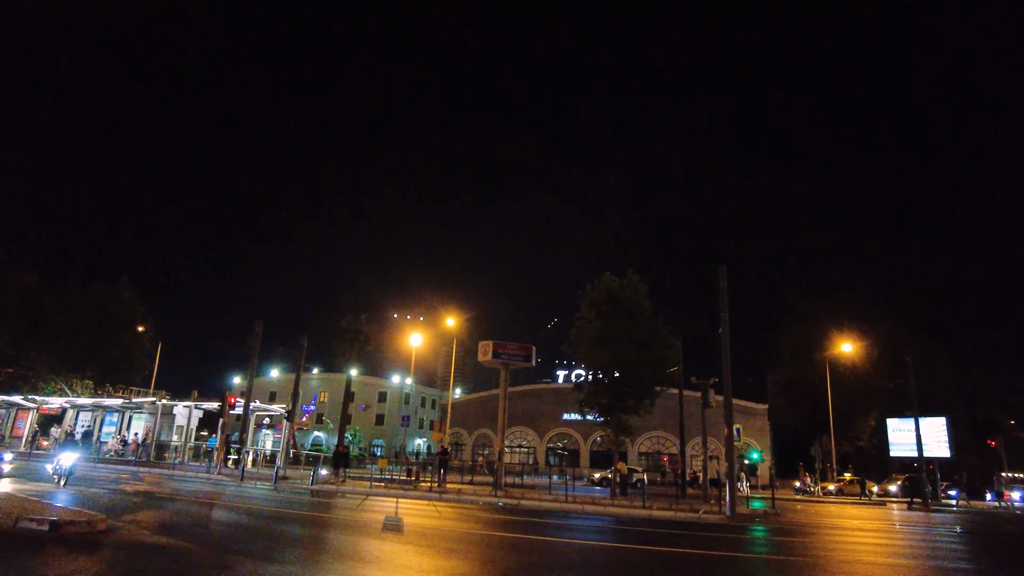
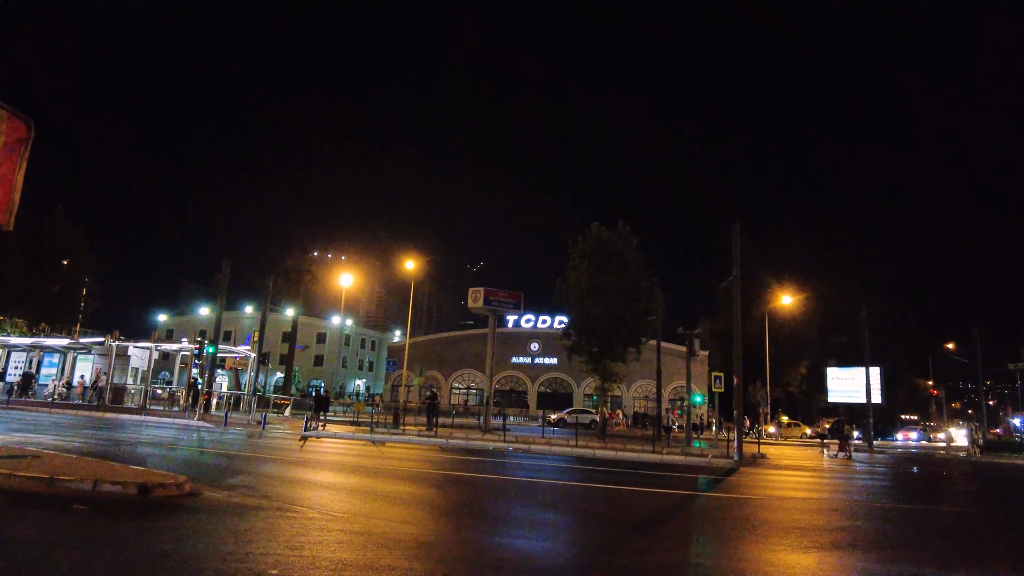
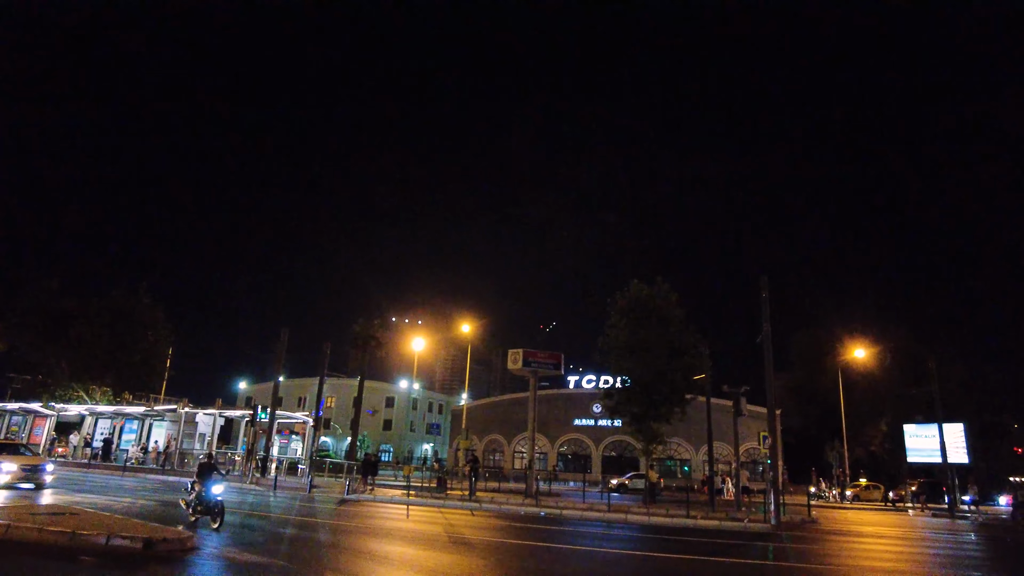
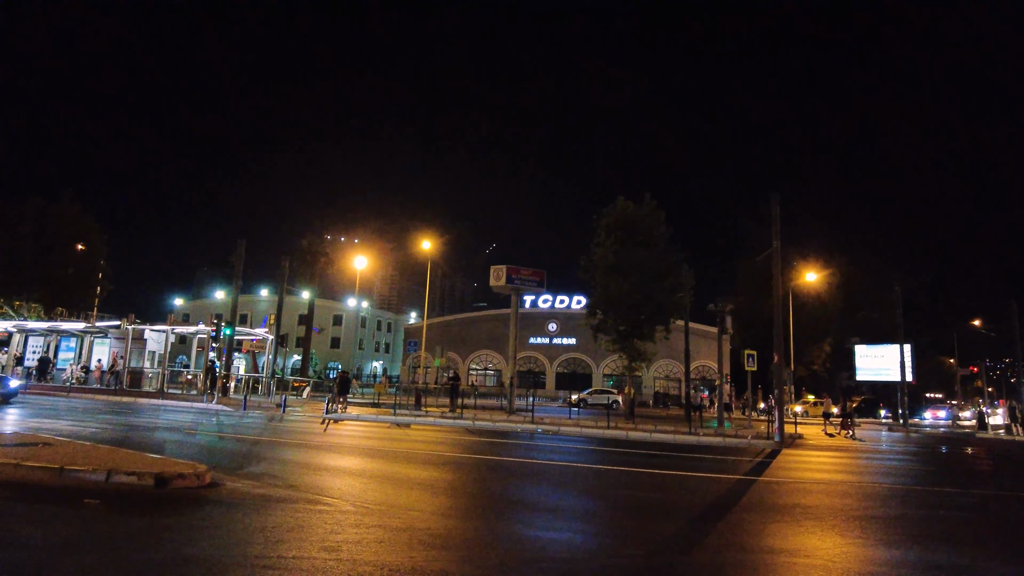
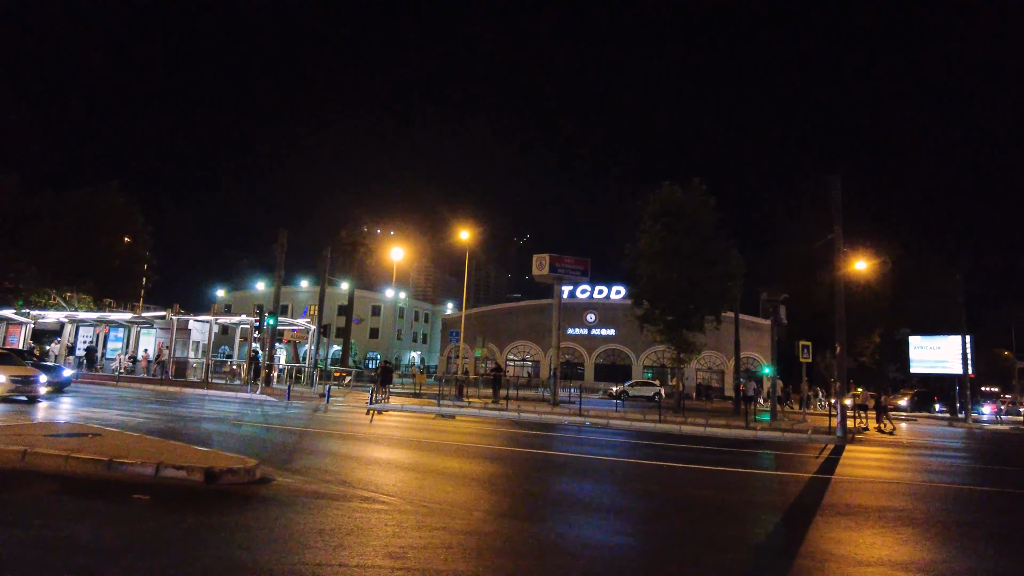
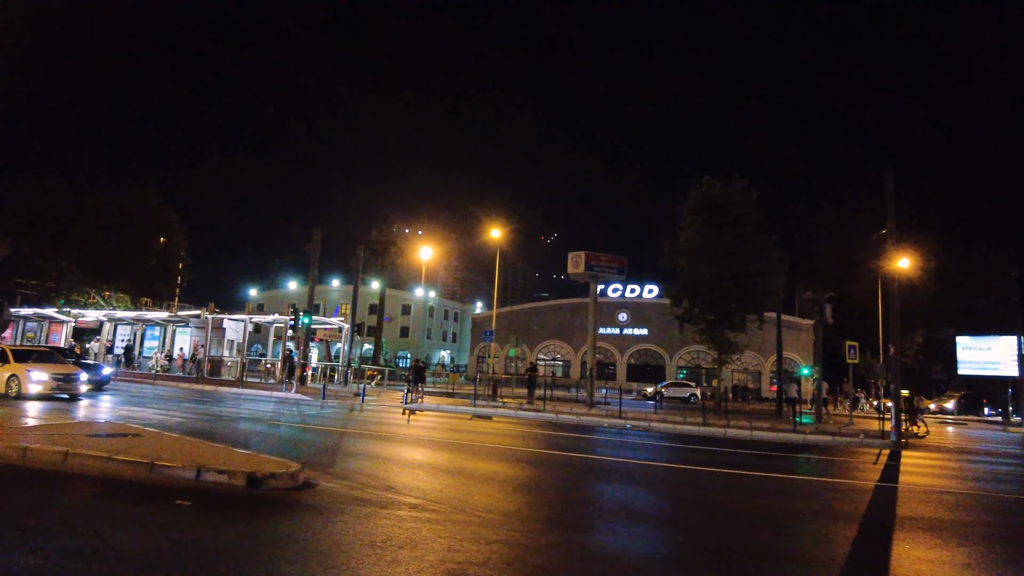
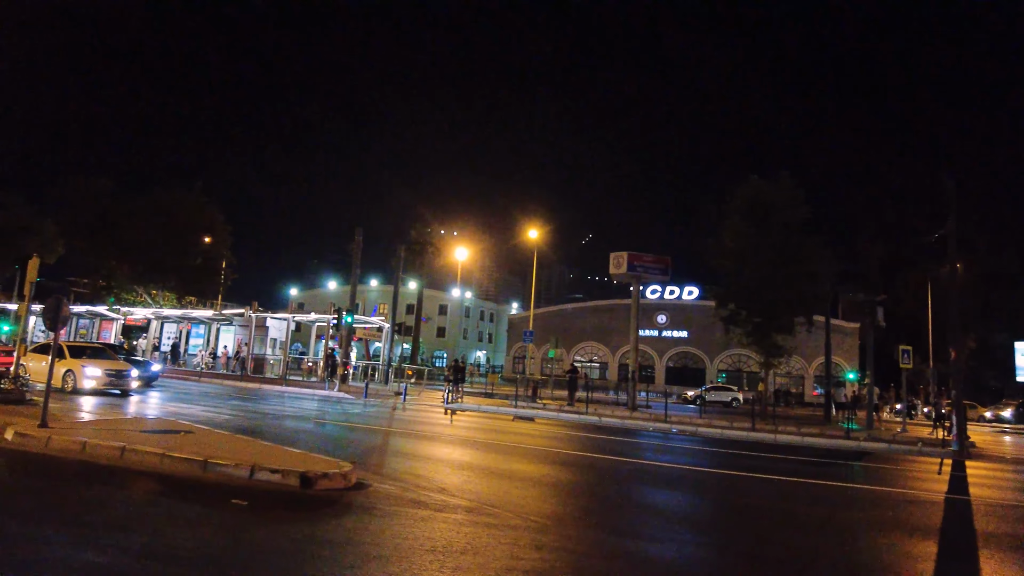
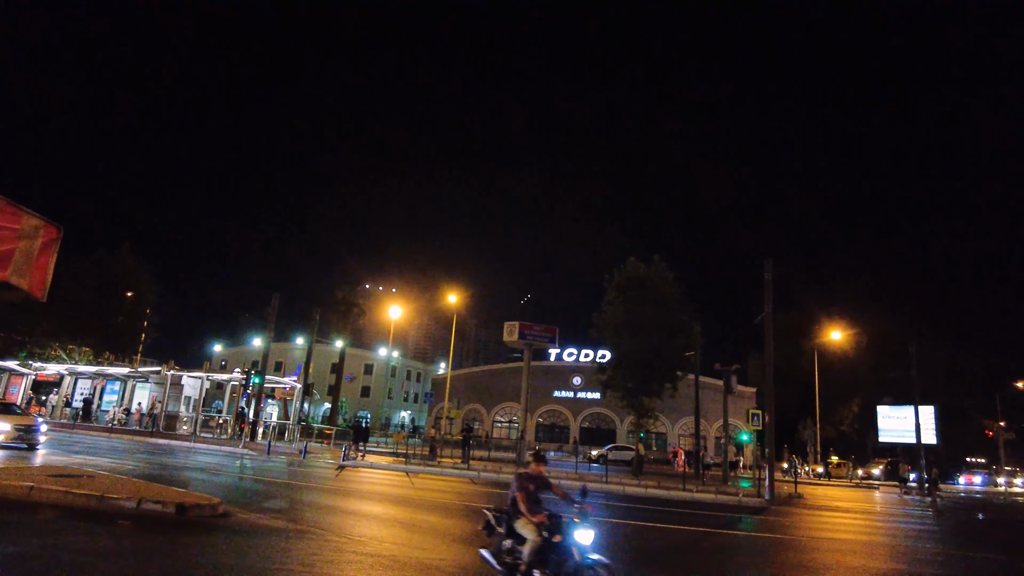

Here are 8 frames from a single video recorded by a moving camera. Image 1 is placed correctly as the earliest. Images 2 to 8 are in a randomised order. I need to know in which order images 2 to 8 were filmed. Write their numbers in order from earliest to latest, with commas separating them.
3, 8, 2, 4, 5, 6, 7
